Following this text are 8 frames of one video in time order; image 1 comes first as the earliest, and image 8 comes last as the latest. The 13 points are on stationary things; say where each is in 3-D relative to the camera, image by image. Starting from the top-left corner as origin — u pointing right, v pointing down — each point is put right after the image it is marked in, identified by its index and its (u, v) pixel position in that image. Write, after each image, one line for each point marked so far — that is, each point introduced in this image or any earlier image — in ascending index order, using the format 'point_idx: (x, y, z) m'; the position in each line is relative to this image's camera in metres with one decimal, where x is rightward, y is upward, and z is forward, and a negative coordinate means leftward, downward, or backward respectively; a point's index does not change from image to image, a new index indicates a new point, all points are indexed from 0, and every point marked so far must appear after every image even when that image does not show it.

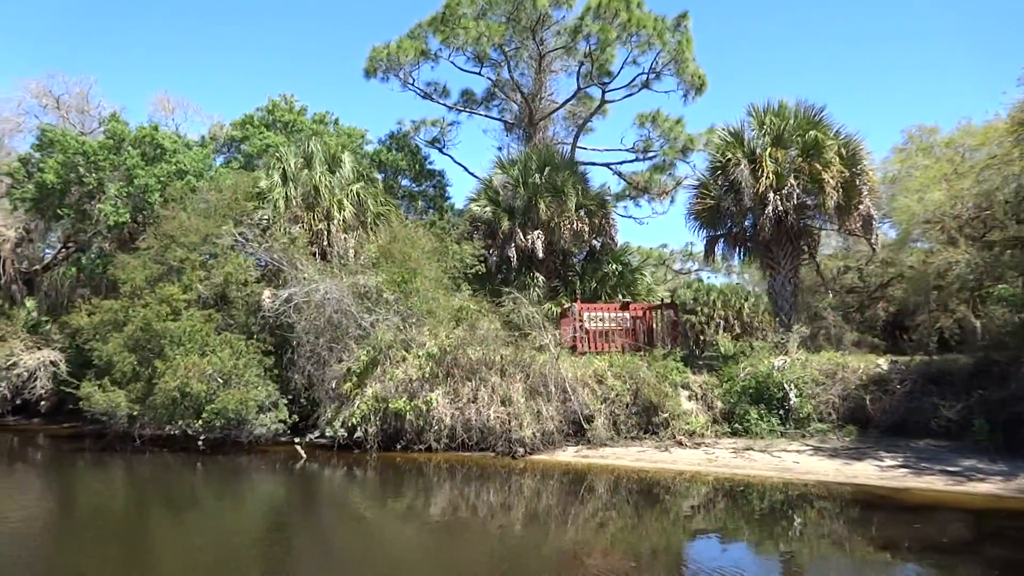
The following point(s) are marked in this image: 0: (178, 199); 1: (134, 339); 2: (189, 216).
0: (-8.3, +2.2, +19.4) m
1: (-6.9, -1.0, +14.5) m
2: (-7.6, +1.6, +18.4) m
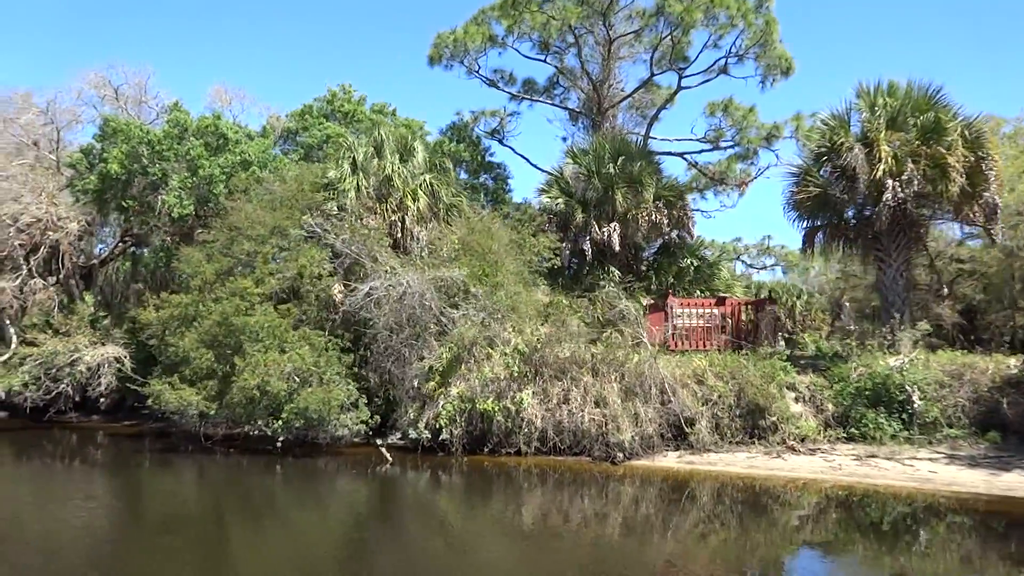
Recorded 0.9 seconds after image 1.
0: (-6.4, +2.3, +18.8) m
1: (-5.3, -0.9, +13.8) m
2: (-5.8, +1.7, +17.7) m
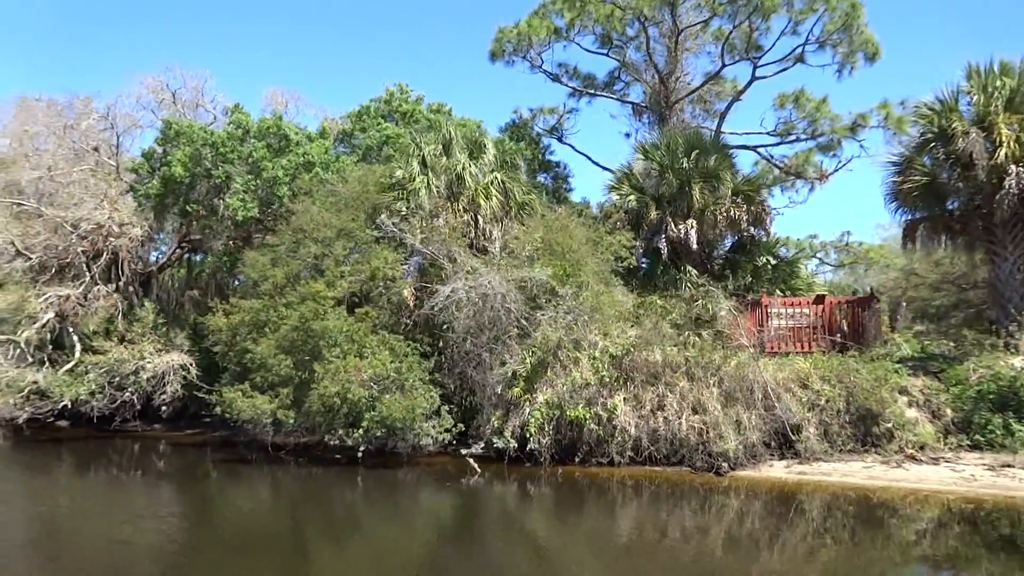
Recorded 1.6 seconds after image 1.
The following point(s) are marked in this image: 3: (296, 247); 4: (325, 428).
0: (-4.7, +2.2, +18.3) m
1: (-3.7, -1.0, +13.3) m
2: (-4.2, +1.7, +17.2) m
3: (-4.7, +0.9, +17.2) m
4: (-3.1, -2.4, +13.3) m
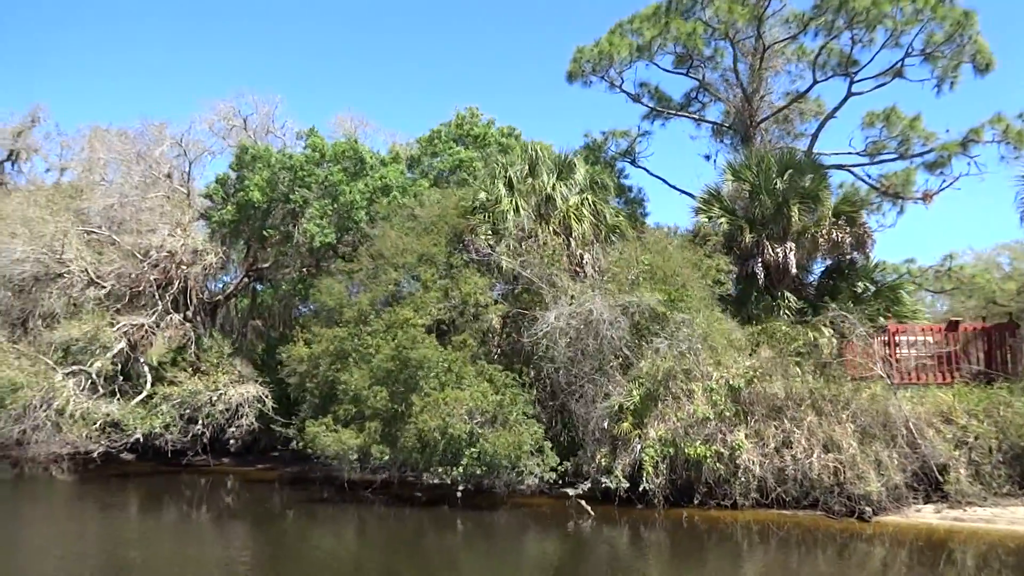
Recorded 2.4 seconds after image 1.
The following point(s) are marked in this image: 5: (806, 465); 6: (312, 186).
0: (-2.8, +1.6, +17.6) m
1: (-2.0, -1.4, +12.4) m
2: (-2.3, +1.1, +16.5) m
3: (-2.9, +0.3, +16.5) m
4: (-1.4, -2.8, +12.3) m
5: (+4.4, -2.6, +11.6) m
6: (-4.6, +2.3, +17.7) m
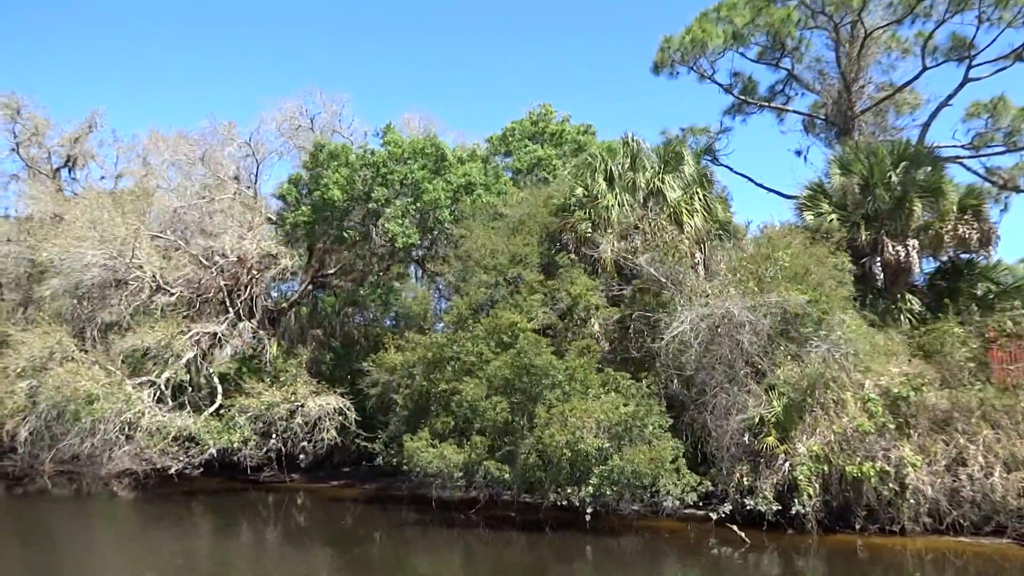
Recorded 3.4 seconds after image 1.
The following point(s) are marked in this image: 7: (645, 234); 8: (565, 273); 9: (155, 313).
0: (-0.8, +1.5, +16.4) m
1: (-0.2, -1.4, +11.2) m
2: (-0.3, +1.0, +15.3) m
3: (-0.9, +0.2, +15.3) m
4: (+0.4, -2.8, +11.1) m
5: (+6.2, -2.6, +10.2) m
6: (-2.6, +2.2, +16.6) m
7: (+2.4, +1.0, +14.2) m
8: (+0.9, +0.3, +13.6) m
9: (-7.8, -0.5, +17.0) m
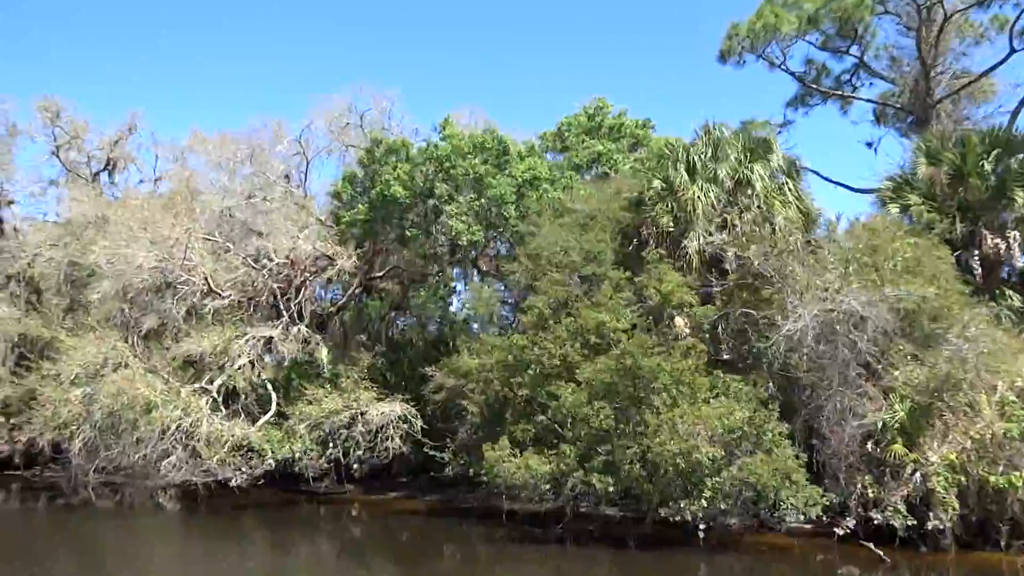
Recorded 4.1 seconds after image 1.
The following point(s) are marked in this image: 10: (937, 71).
0: (+0.6, +1.5, +15.6) m
1: (+1.1, -1.3, +10.3) m
2: (+1.0, +1.0, +14.4) m
3: (+0.5, +0.3, +14.4) m
4: (+1.7, -2.7, +10.2) m
5: (+7.5, -2.5, +9.1) m
6: (-1.2, +2.2, +15.8) m
7: (+3.8, +1.1, +13.2) m
8: (+2.3, +0.3, +12.7) m
9: (-6.3, -0.6, +16.2) m
10: (+10.4, +5.3, +19.1) m
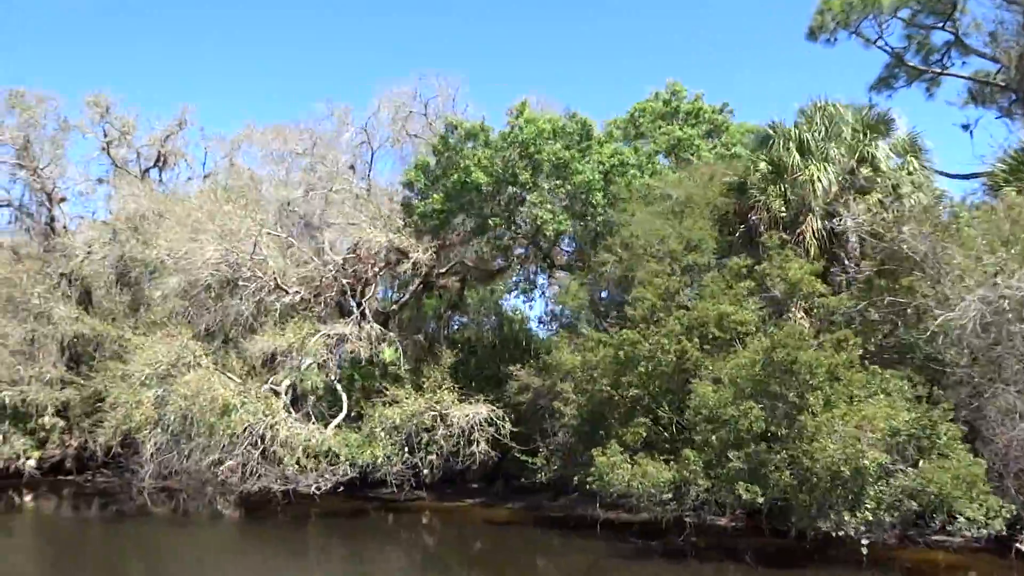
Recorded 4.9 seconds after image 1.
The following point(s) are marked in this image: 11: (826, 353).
0: (+2.2, +1.7, +14.5) m
1: (+2.6, -1.1, +9.2) m
2: (+2.7, +1.2, +13.3) m
3: (+2.1, +0.4, +13.4) m
4: (+3.3, -2.6, +9.0) m
5: (+9.0, -2.2, +7.9) m
6: (+0.5, +2.3, +14.8) m
7: (+5.4, +1.2, +12.1) m
8: (+3.9, +0.5, +11.6) m
9: (-4.7, -0.5, +15.4) m
10: (+12.1, +5.5, +17.8) m
11: (+3.4, -0.7, +9.0) m
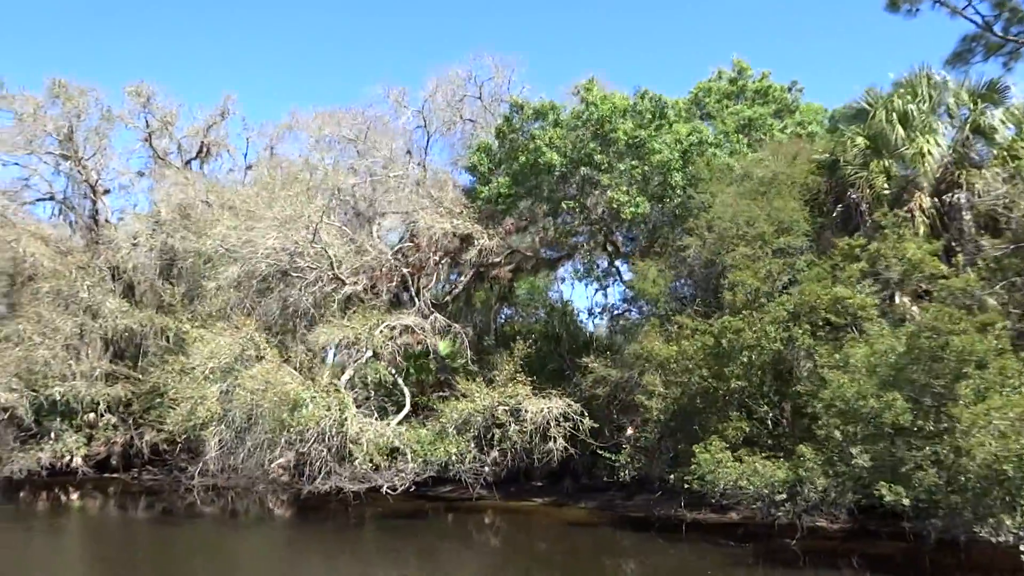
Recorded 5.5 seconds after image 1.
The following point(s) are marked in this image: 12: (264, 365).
0: (+3.5, +1.9, +13.7) m
1: (+3.8, -0.9, +8.4) m
2: (+3.9, +1.4, +12.5) m
3: (+3.4, +0.6, +12.5) m
4: (+4.4, -2.3, +8.2) m
5: (+10.1, -2.0, +6.8) m
6: (+1.8, +2.6, +14.0) m
7: (+6.6, +1.5, +11.1) m
8: (+5.1, +0.7, +10.7) m
9: (-3.3, -0.3, +14.7) m
10: (+13.4, +5.8, +16.6) m
11: (+4.6, -0.5, +8.1) m
12: (-3.8, -1.2, +12.0) m
